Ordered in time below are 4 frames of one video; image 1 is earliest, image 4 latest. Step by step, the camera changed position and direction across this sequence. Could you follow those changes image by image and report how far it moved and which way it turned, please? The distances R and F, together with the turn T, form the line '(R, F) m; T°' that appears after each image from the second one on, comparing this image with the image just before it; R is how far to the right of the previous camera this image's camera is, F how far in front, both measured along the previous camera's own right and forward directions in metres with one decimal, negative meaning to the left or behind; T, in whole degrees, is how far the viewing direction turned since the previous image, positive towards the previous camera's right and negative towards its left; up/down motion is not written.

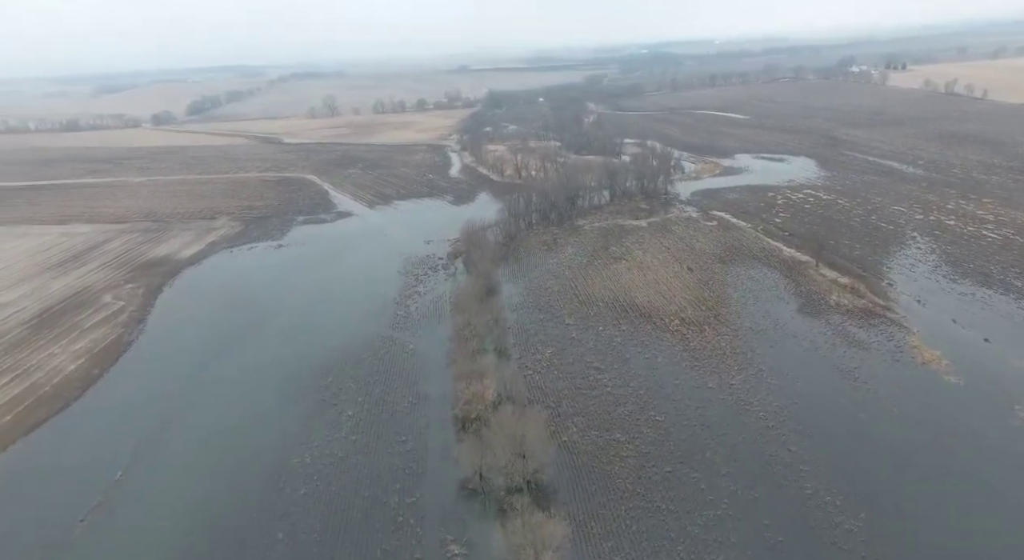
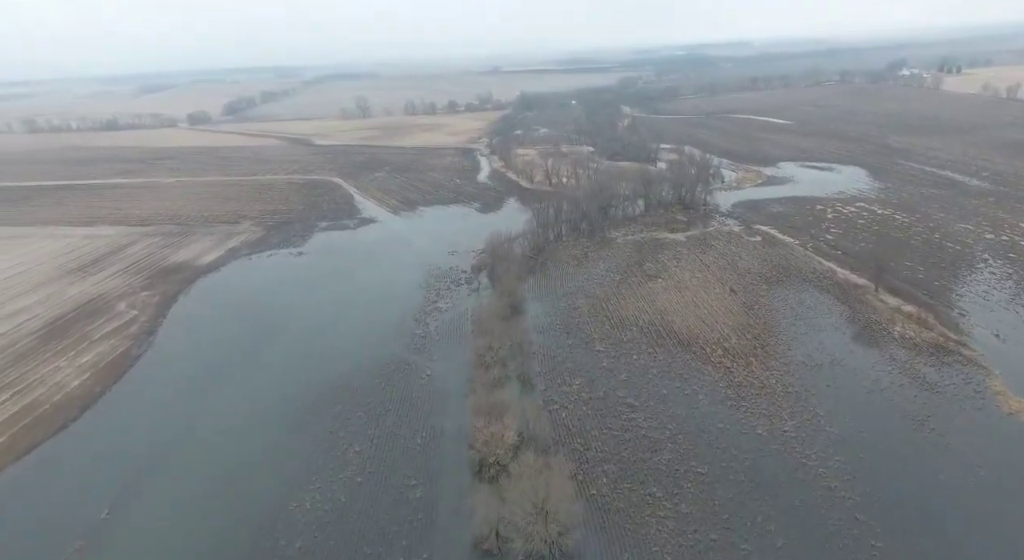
(0.0, +1.4) m; -3°
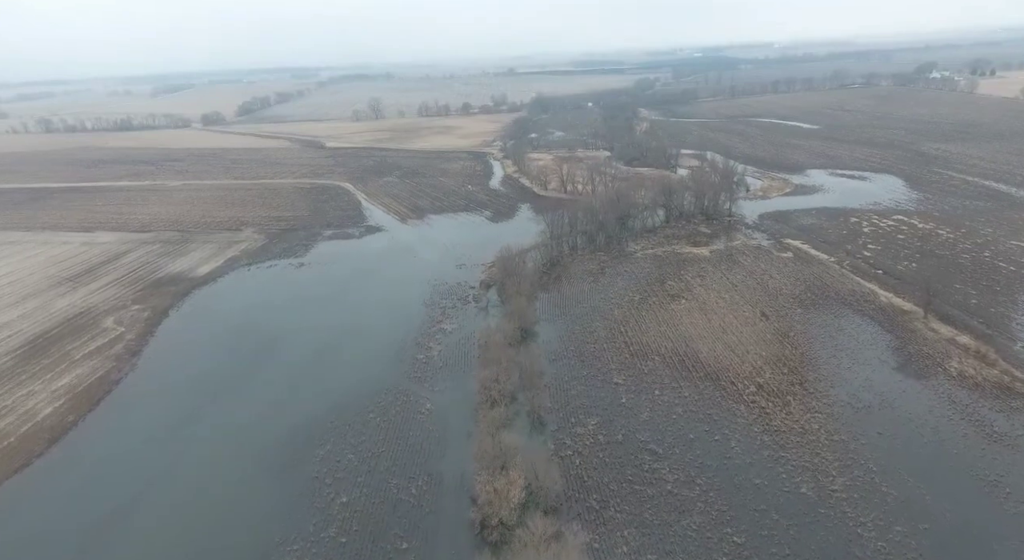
(+0.1, +1.5) m; -1°
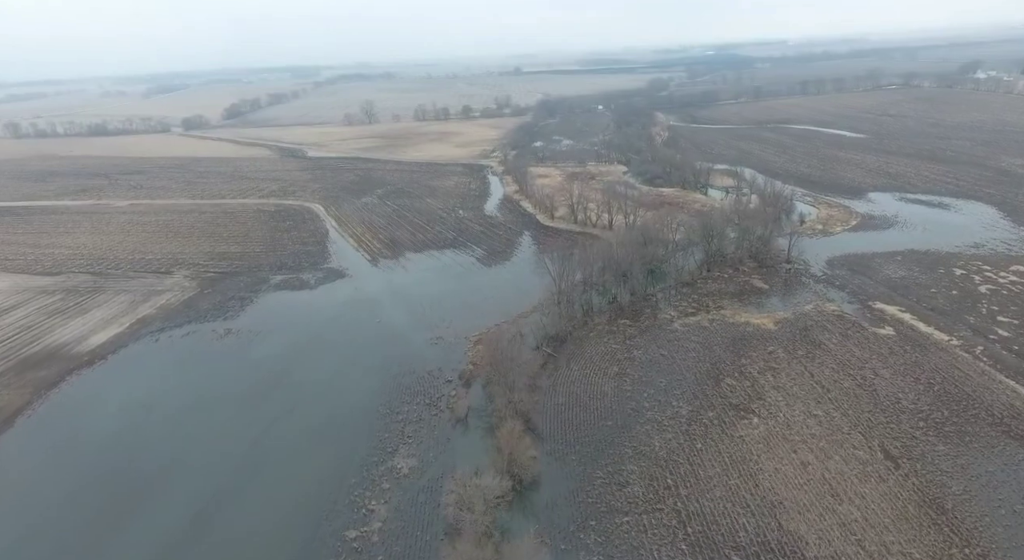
(+0.4, +6.3) m; -1°
